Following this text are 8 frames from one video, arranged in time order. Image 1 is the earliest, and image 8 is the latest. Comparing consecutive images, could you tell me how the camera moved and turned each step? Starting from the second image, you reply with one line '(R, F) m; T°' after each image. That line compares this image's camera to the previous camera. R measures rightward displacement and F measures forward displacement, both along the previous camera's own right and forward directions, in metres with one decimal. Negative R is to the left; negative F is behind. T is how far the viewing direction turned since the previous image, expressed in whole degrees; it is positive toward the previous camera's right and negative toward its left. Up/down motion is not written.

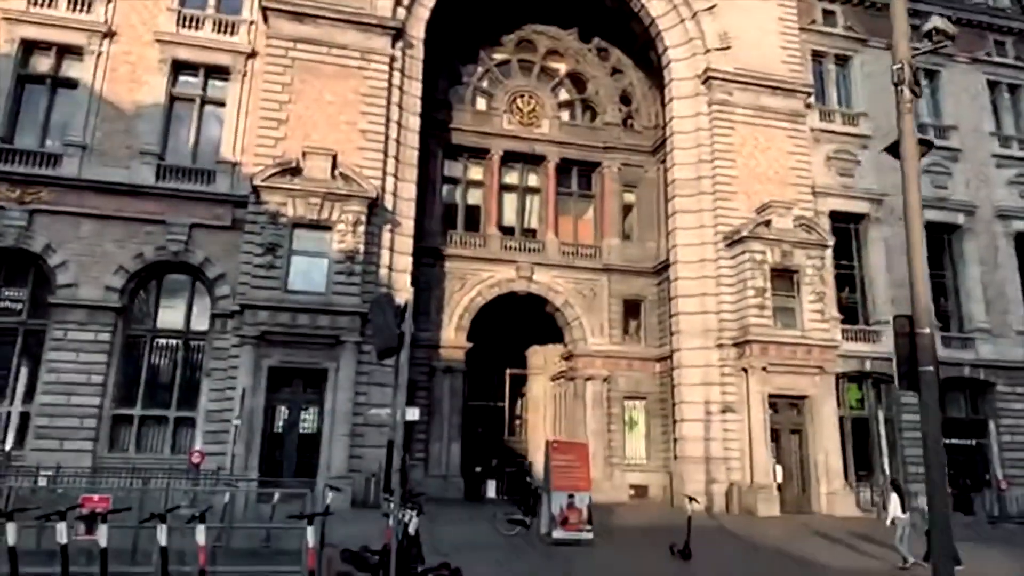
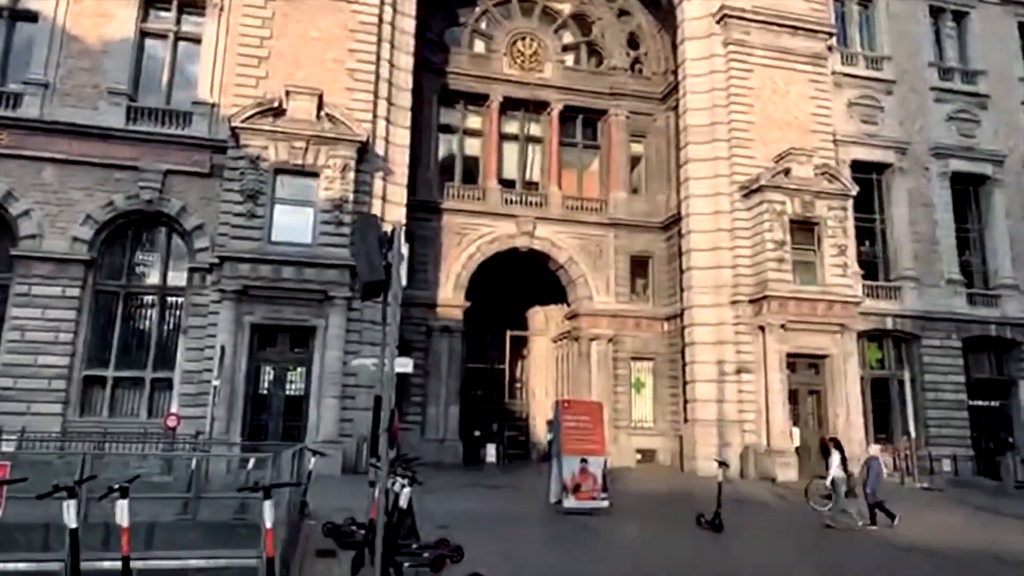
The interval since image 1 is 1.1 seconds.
(-0.2, +1.8) m; 0°
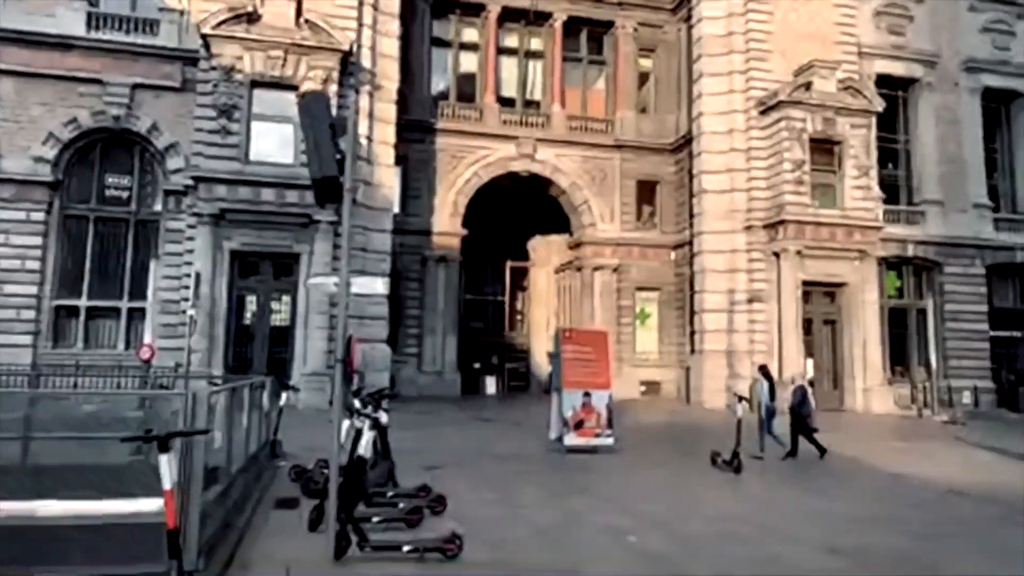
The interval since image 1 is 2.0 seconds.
(+0.1, +1.5) m; 0°
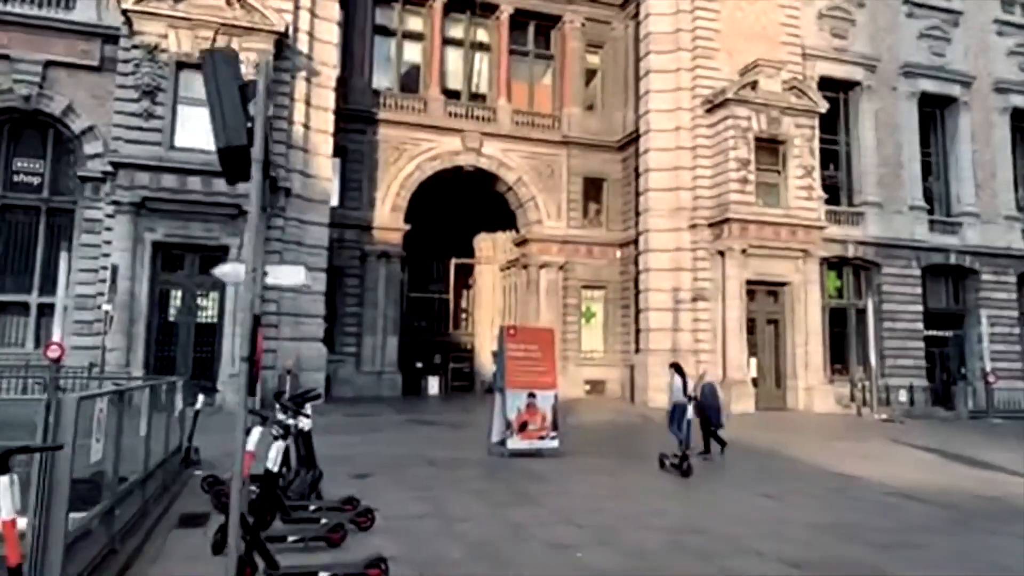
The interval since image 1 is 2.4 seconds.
(+0.1, +0.7) m; +4°
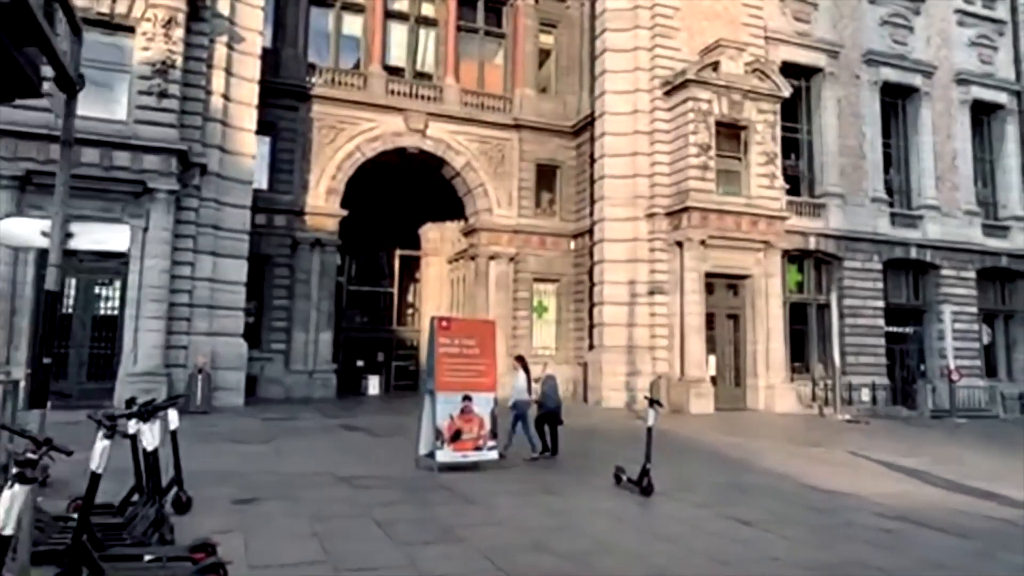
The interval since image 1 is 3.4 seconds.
(+0.3, +1.8) m; +3°
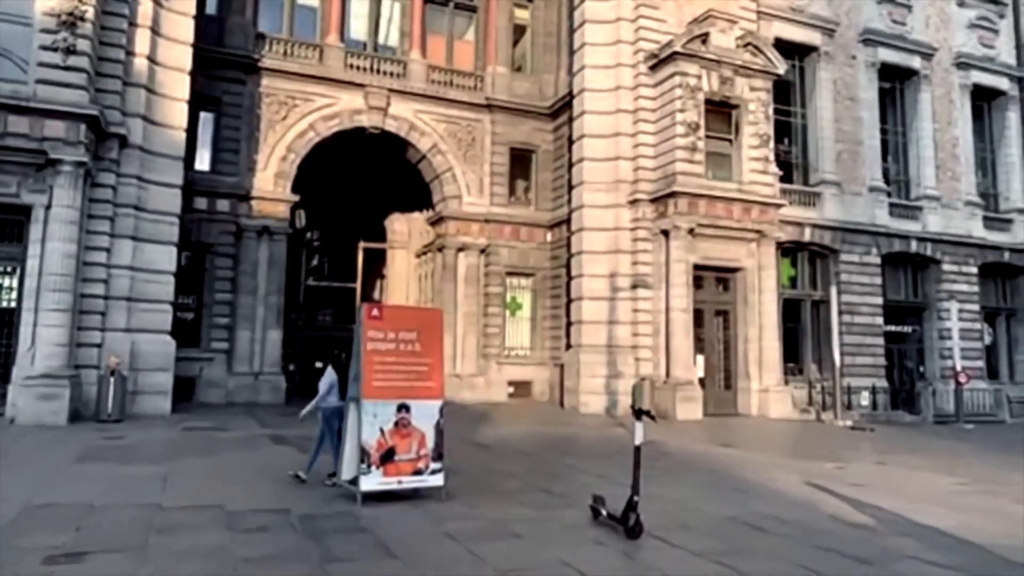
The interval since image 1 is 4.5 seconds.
(+0.3, +2.2) m; +1°
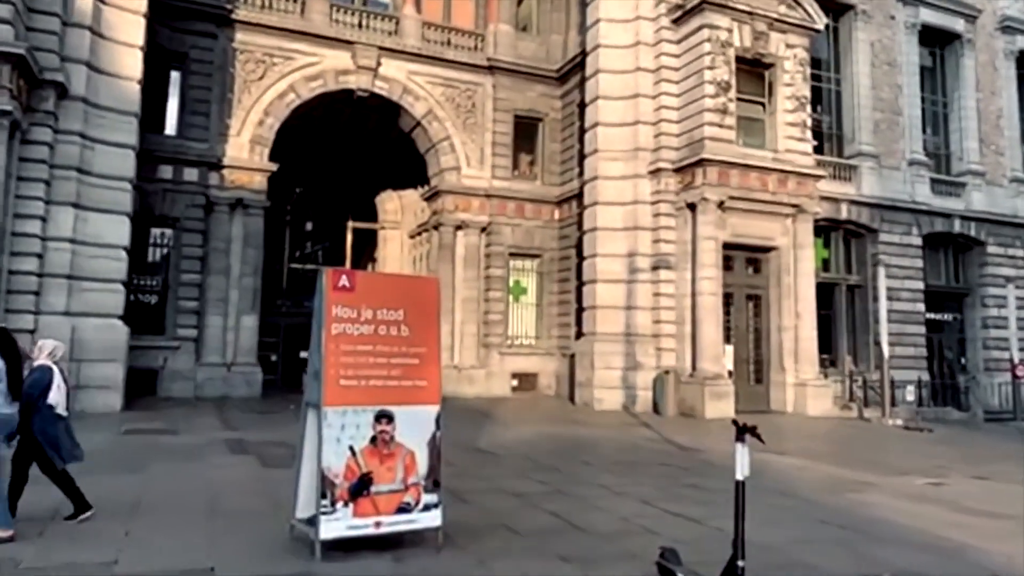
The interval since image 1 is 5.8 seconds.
(-0.2, +2.3) m; 0°
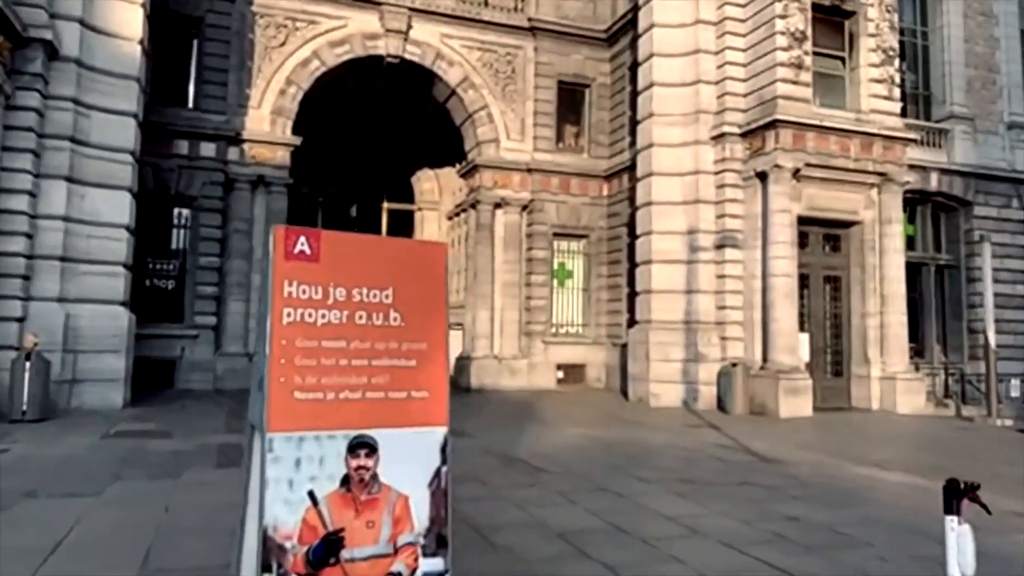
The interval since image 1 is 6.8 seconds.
(0.0, +1.8) m; -4°
